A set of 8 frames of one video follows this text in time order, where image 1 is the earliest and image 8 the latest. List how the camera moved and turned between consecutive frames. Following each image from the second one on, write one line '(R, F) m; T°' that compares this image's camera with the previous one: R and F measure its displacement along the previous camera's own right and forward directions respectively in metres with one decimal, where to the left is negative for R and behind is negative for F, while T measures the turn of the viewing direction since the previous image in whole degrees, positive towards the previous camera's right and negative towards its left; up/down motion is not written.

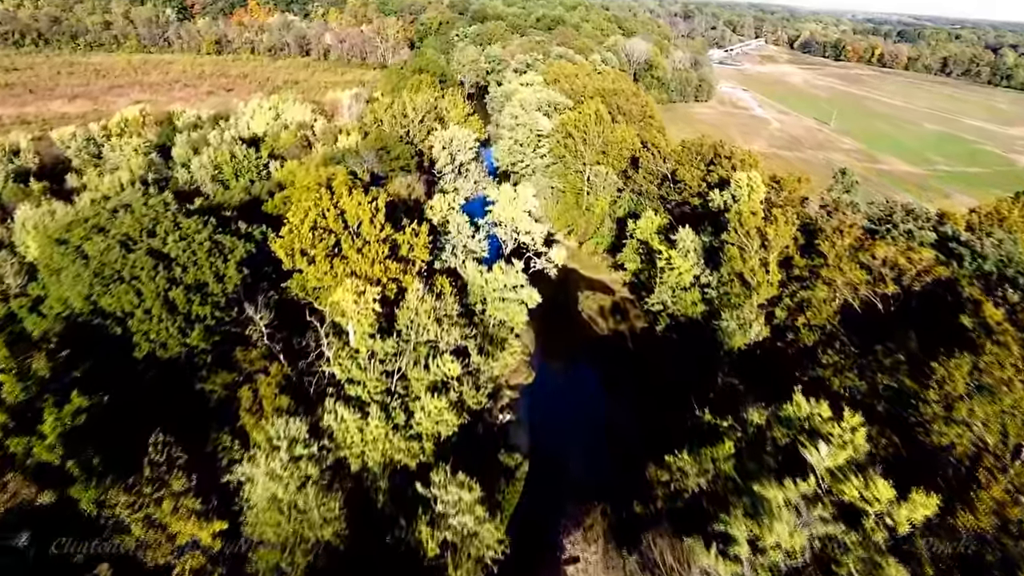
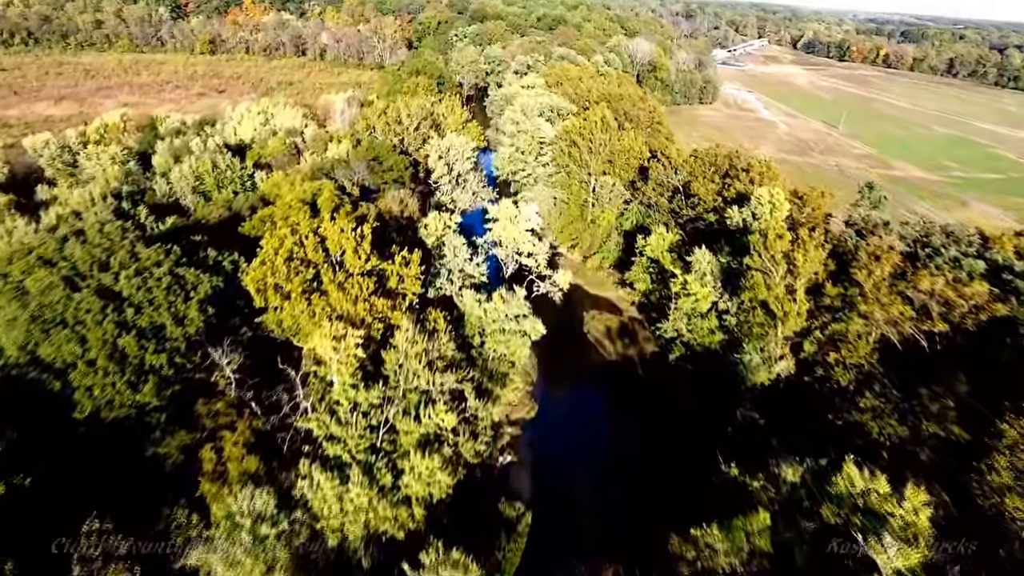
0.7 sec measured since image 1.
(-0.1, +3.7) m; 0°
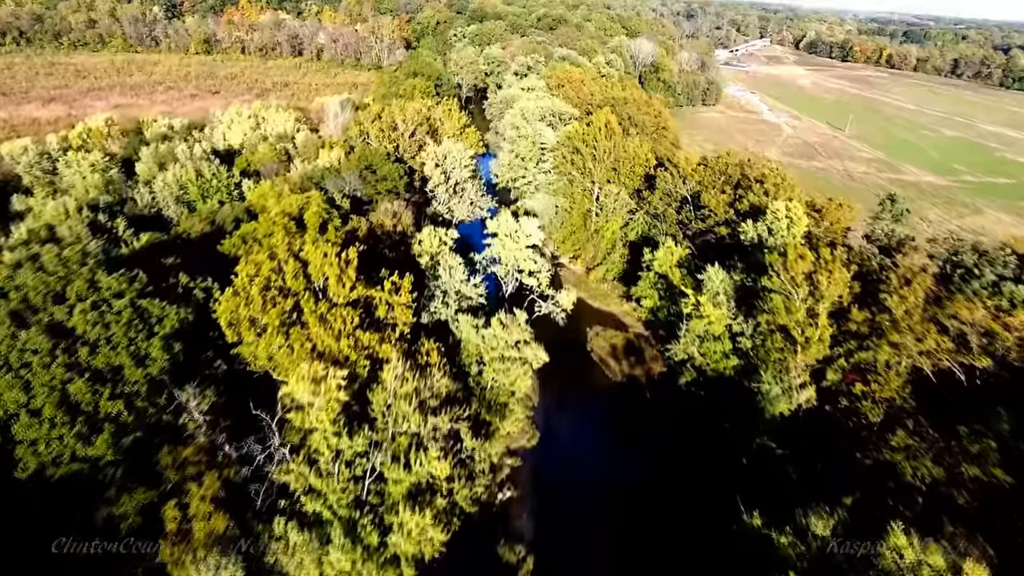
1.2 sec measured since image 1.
(0.0, +2.7) m; 0°
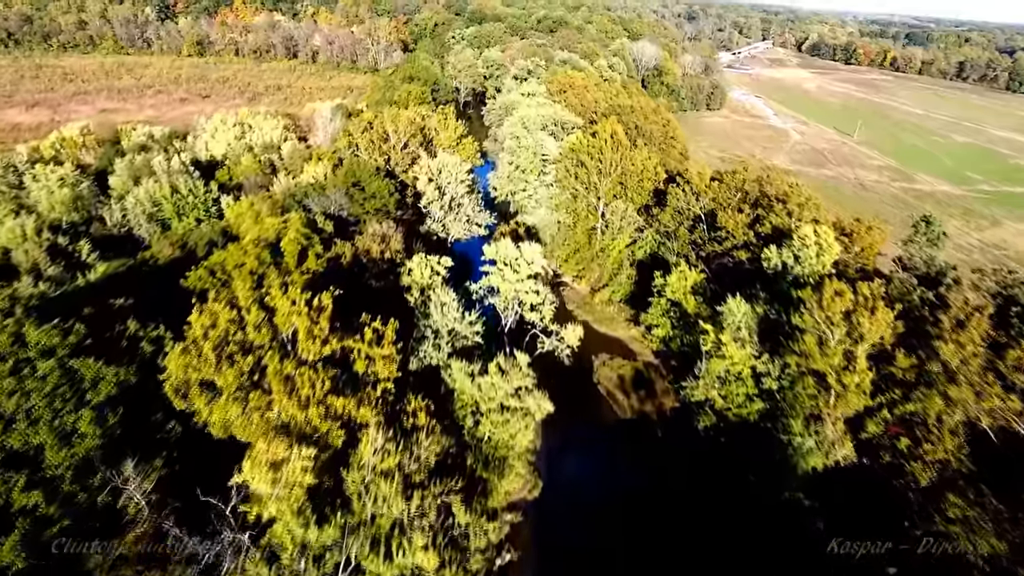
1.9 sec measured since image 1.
(-0.1, +3.8) m; 0°
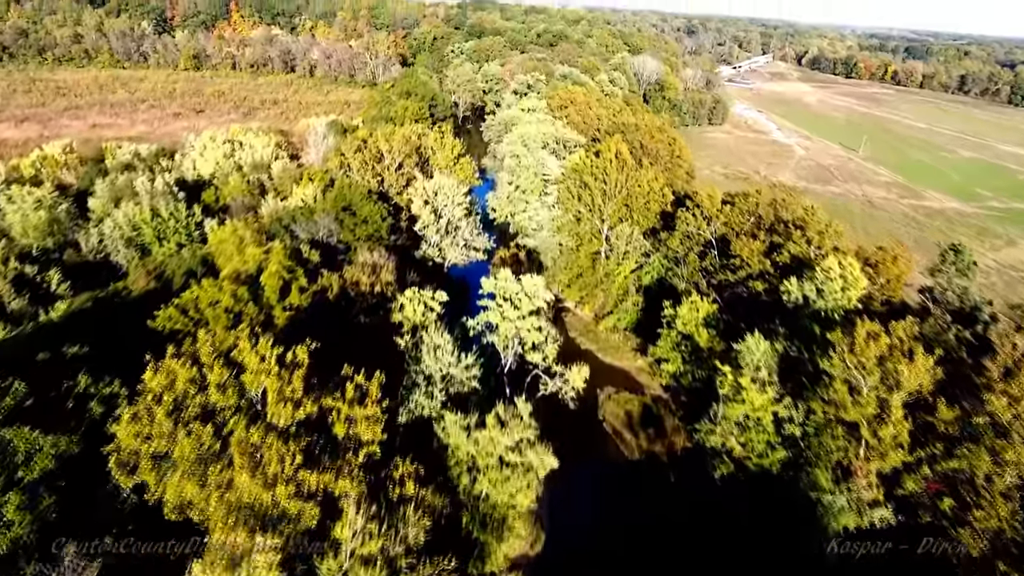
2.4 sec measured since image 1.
(0.0, +2.8) m; 0°
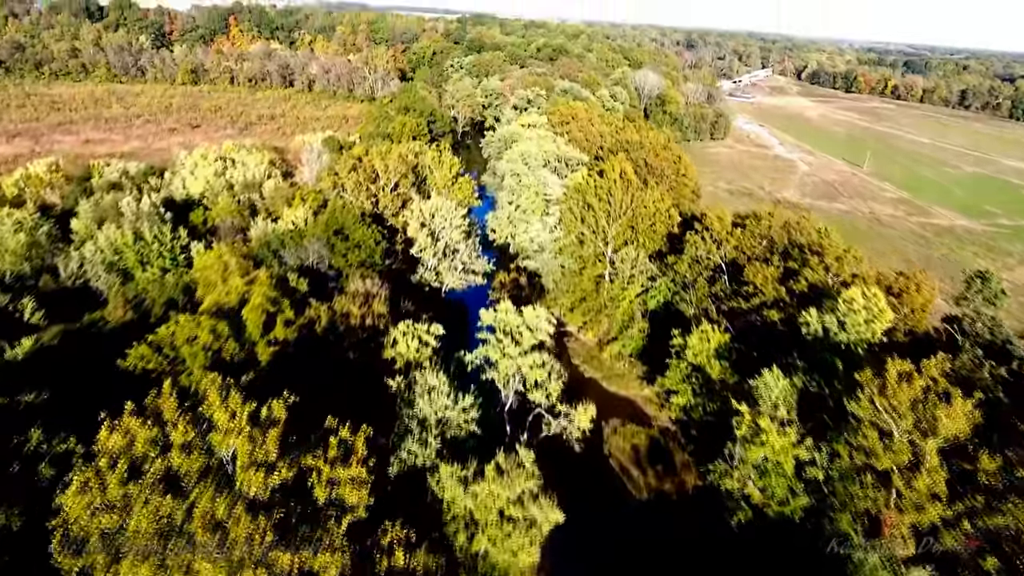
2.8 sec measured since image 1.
(-0.1, +2.2) m; 0°
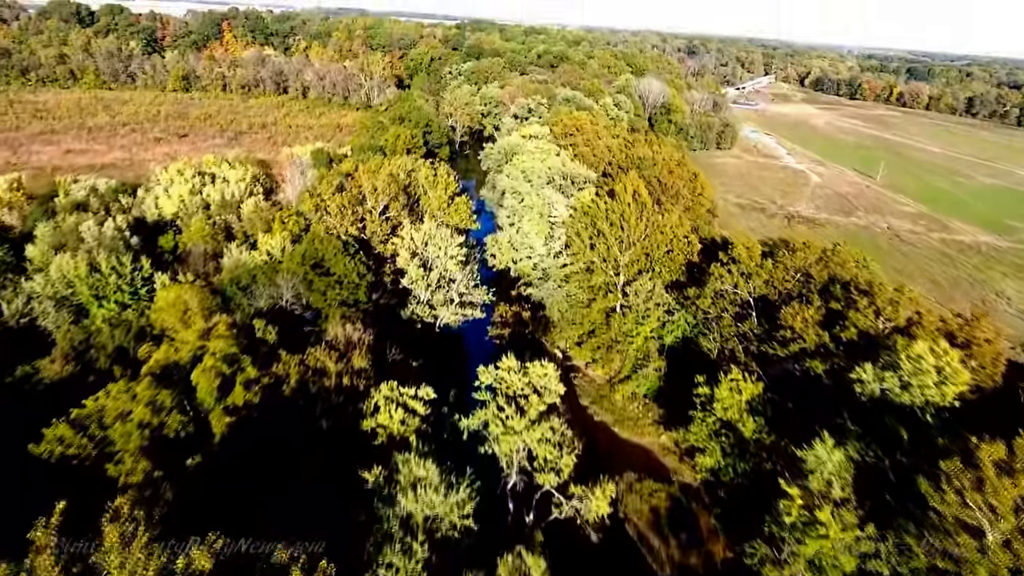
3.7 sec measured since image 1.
(-0.2, +4.9) m; 0°
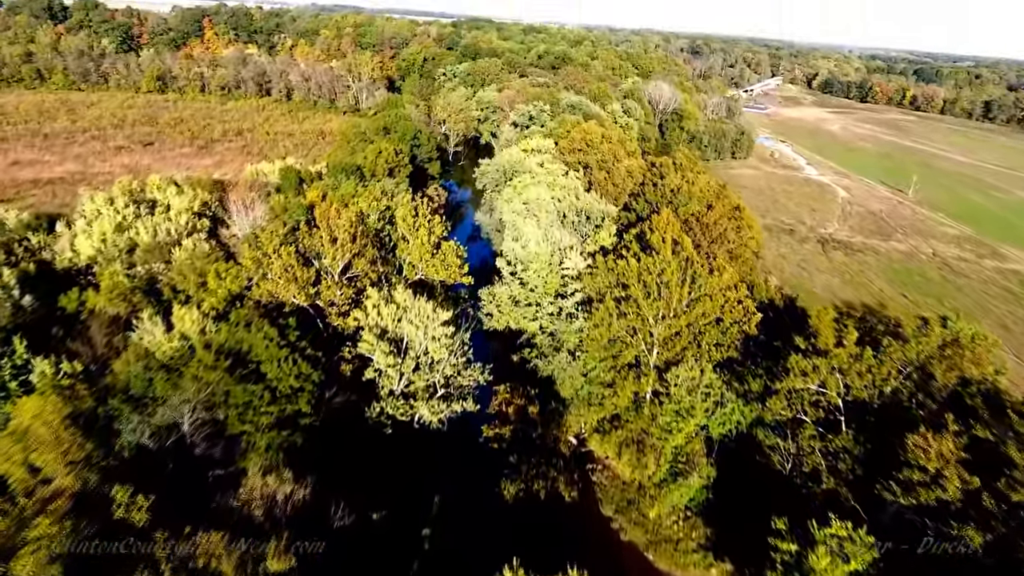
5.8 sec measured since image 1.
(-0.3, +10.6) m; 0°
